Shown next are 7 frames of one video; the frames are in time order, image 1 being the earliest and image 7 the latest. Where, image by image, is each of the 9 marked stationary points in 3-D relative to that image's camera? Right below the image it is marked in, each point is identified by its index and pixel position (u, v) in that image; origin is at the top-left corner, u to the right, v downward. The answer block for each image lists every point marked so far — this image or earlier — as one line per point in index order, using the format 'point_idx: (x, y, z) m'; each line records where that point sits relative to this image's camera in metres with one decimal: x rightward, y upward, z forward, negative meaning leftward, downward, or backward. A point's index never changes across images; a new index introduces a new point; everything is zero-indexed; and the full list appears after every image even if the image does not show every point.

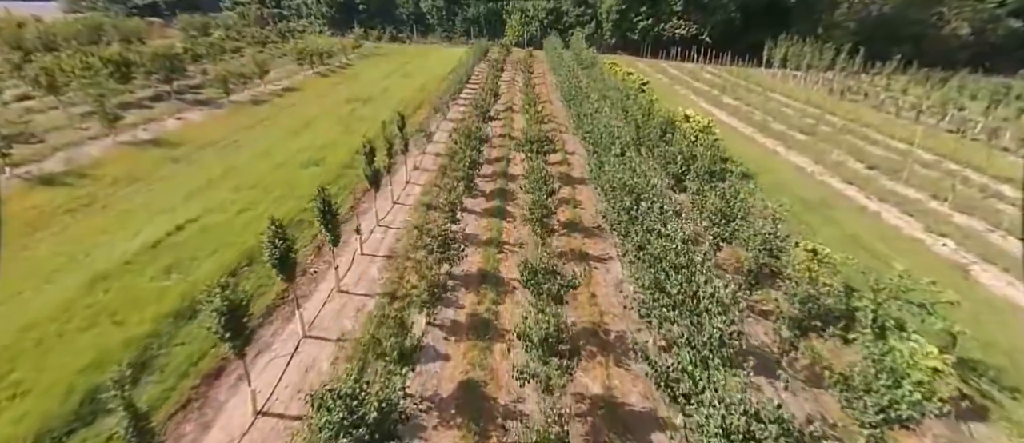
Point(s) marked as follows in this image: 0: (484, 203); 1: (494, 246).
0: (-1.2, +0.8, +19.9) m
1: (-0.6, -0.9, +16.4) m
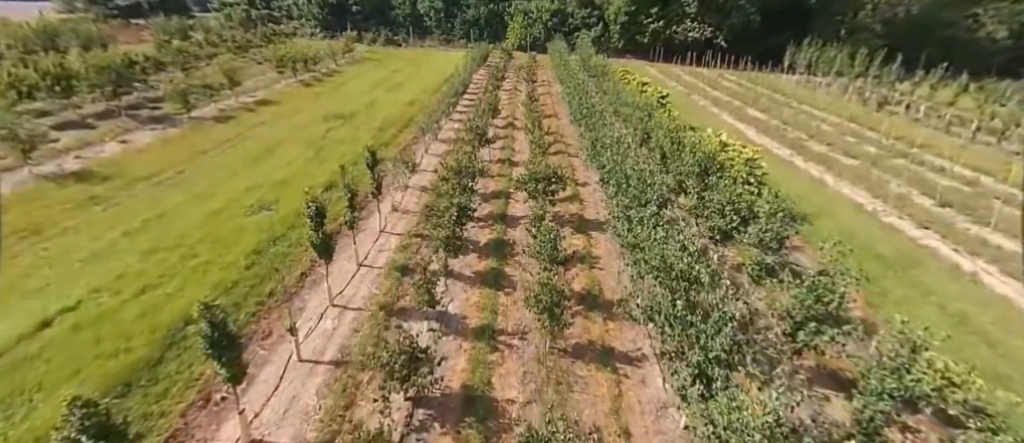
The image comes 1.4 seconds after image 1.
0: (-1.2, -1.4, +15.6) m
1: (-0.7, -3.1, +12.1) m
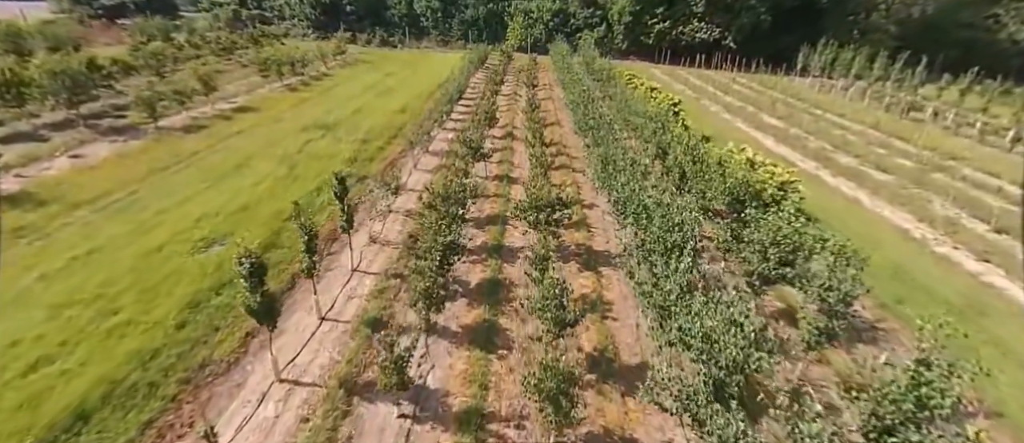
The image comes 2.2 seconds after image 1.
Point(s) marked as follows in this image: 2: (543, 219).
0: (-1.3, -2.6, +13.0) m
1: (-0.8, -4.3, +9.4) m
2: (+1.1, +0.1, +15.8) m
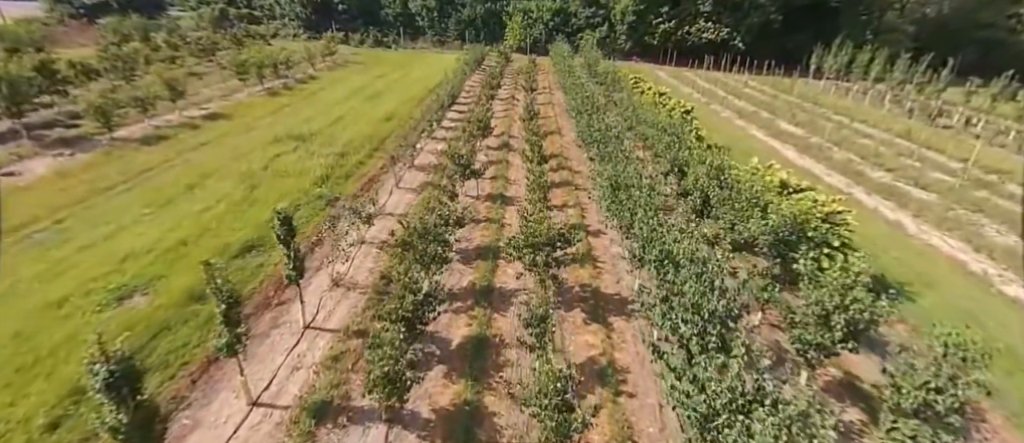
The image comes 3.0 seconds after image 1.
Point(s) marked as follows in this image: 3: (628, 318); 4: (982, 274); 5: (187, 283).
0: (-1.6, -3.8, +10.2) m
1: (-1.1, -5.5, +6.7) m
2: (+0.8, -1.0, +13.0) m
3: (+3.3, -2.8, +13.0) m
4: (+16.7, -1.9, +16.1) m
5: (-8.7, -1.6, +12.3) m
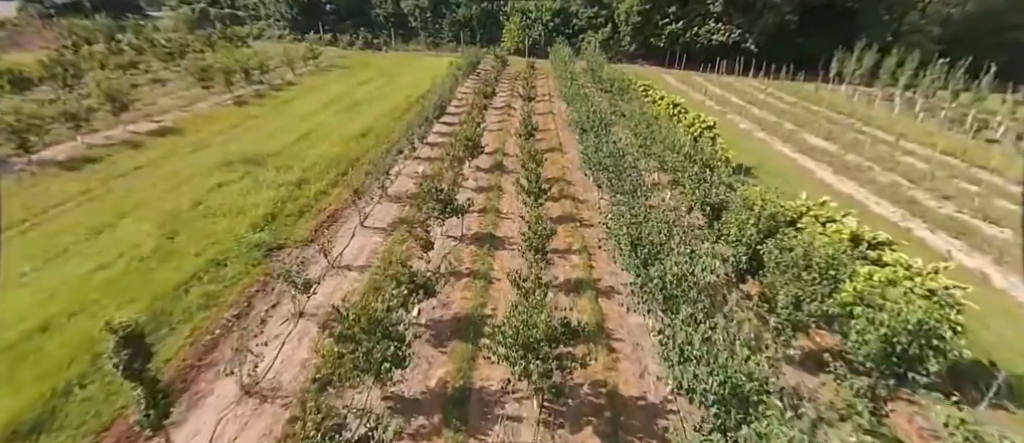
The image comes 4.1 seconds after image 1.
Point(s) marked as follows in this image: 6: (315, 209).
0: (-1.9, -5.5, +6.3) m
1: (-1.4, -7.2, +2.8) m
2: (+0.5, -2.8, +9.1) m
3: (+3.0, -4.5, +9.1) m
4: (+16.4, -3.7, +12.2) m
5: (-9.1, -3.3, +8.4) m
6: (-7.5, +0.4, +17.1) m
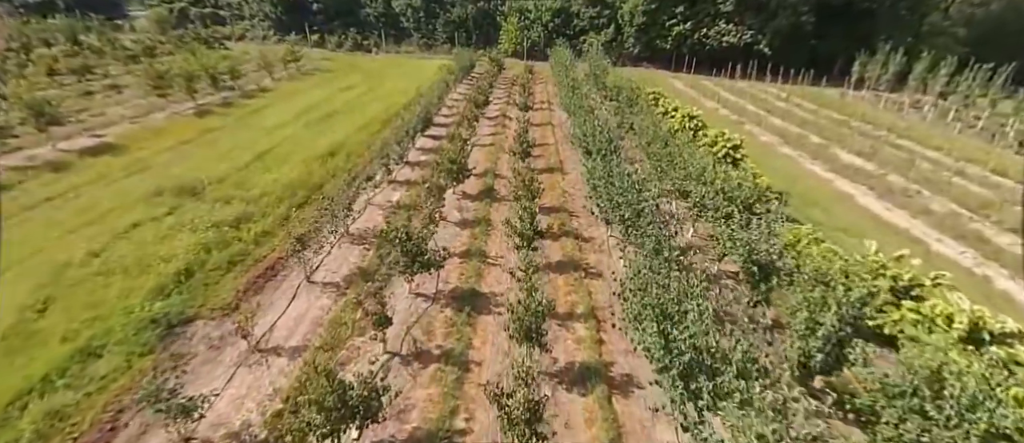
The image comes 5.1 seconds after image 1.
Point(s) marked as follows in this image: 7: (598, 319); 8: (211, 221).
0: (-2.3, -7.1, +2.7) m
1: (-1.8, -8.8, -0.8) m
2: (+0.1, -4.4, +5.5) m
3: (+2.6, -6.1, +5.5) m
4: (+16.0, -5.3, +8.6) m
5: (-9.5, -4.9, +4.8) m
6: (-7.9, -1.2, +13.5) m
7: (+2.4, -2.7, +12.7) m
8: (-9.8, 0.0, +15.0) m
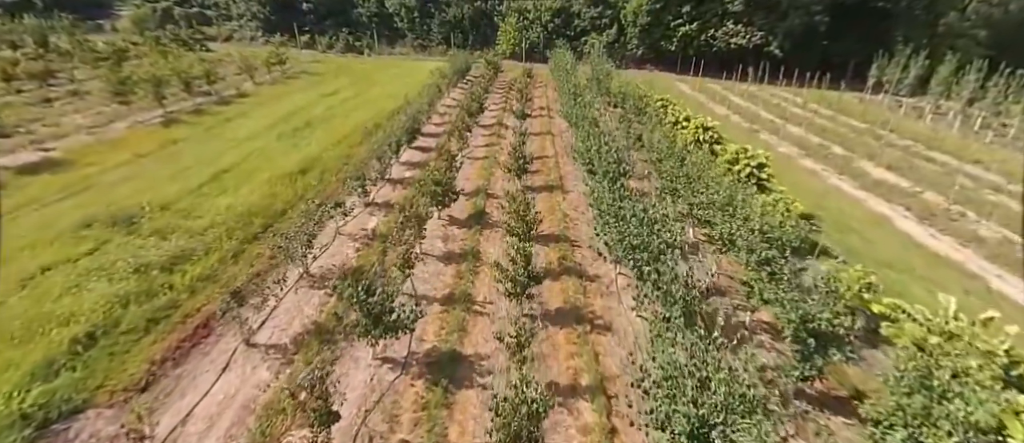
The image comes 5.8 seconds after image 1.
0: (-2.6, -8.3, +0.1) m
1: (-2.1, -9.9, -3.4) m
2: (-0.2, -5.6, +3.0) m
3: (+2.3, -7.3, +2.9) m
4: (+15.7, -6.5, +6.0) m
5: (-9.7, -6.1, +2.2) m
6: (-8.1, -2.3, +11.0) m
7: (+2.1, -3.8, +10.1) m
8: (-10.0, -1.1, +12.4) m
